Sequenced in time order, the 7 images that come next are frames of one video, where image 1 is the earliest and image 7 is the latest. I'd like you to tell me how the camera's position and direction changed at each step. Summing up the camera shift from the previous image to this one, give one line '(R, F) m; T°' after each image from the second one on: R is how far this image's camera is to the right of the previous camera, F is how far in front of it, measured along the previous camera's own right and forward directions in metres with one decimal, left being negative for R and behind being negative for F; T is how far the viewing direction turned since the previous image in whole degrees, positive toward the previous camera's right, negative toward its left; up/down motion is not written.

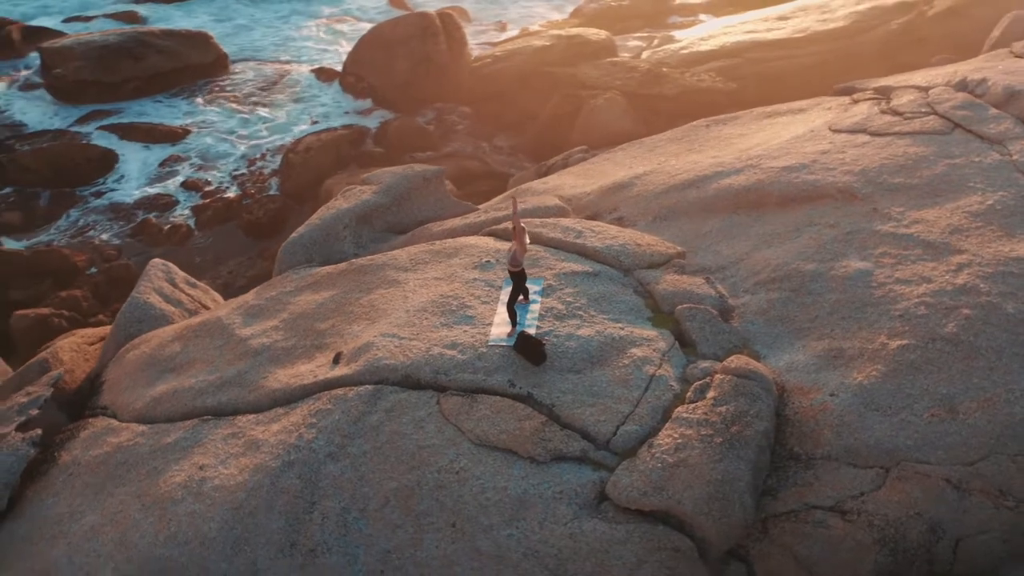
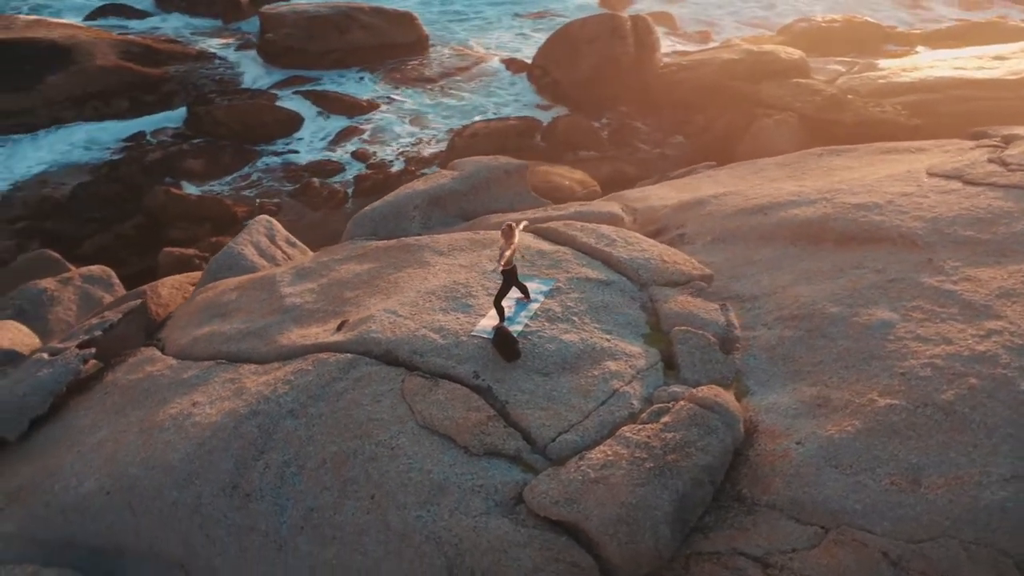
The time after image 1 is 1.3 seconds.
(+1.3, +0.1) m; -13°
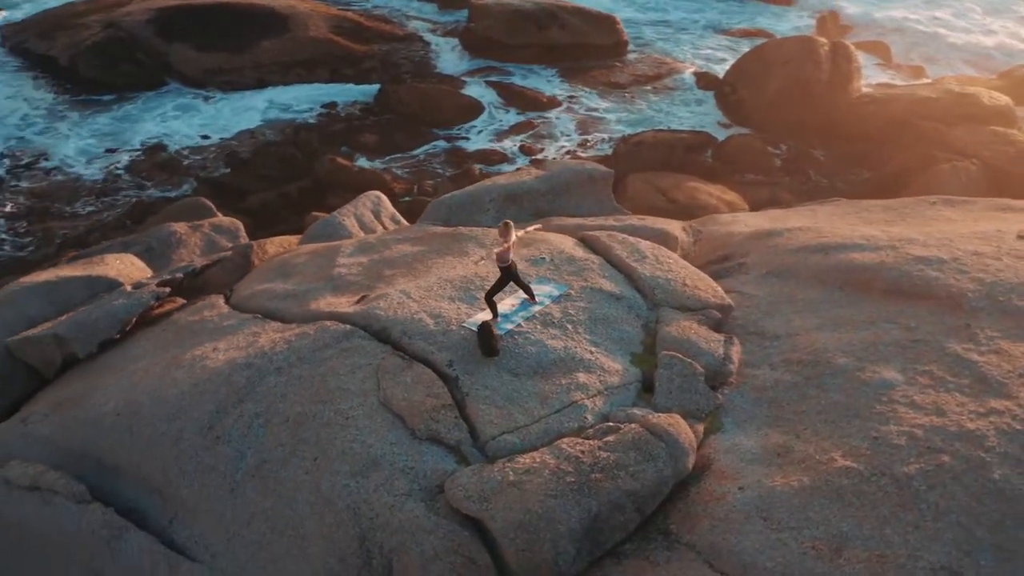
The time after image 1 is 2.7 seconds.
(+1.3, +0.1) m; -13°
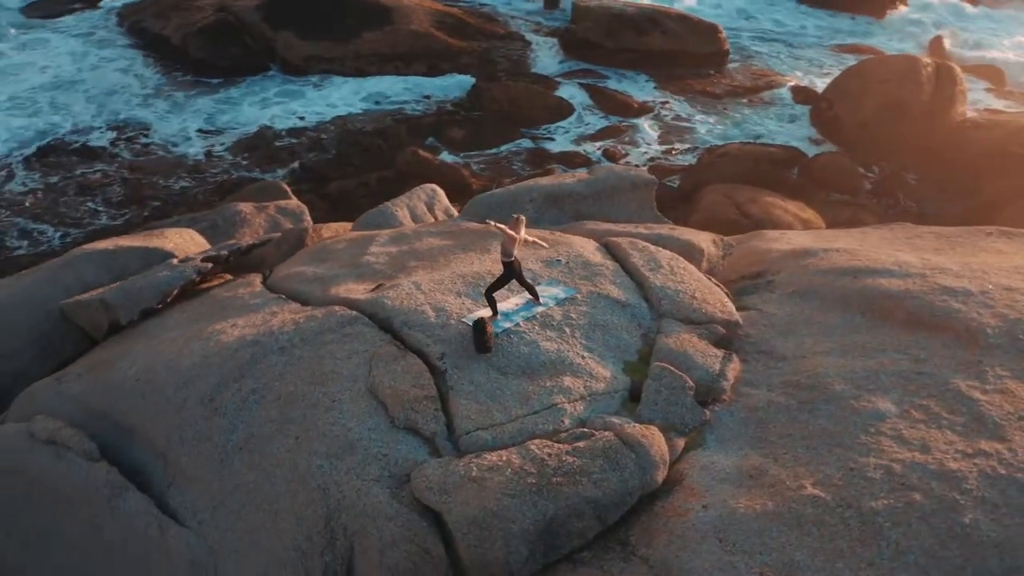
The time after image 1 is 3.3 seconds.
(+0.7, 0.0) m; -7°
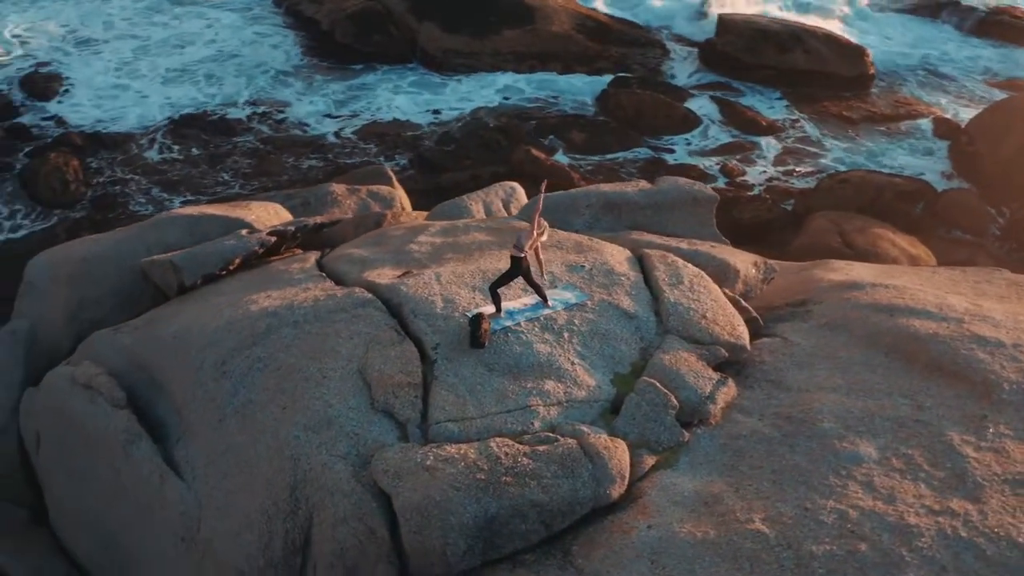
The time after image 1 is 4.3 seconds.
(+0.9, 0.0) m; -9°
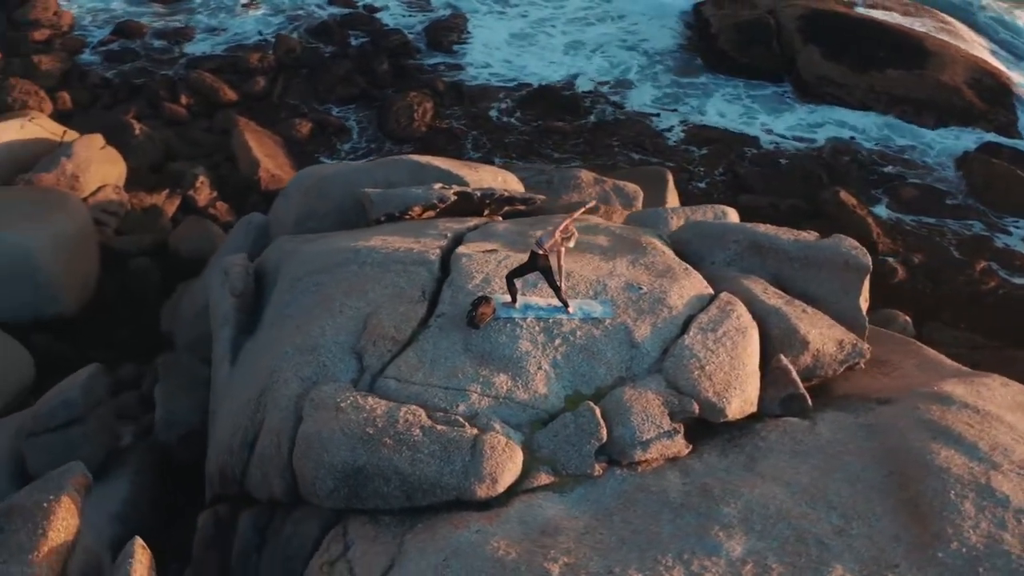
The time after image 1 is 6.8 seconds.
(+2.3, +0.4) m; -24°
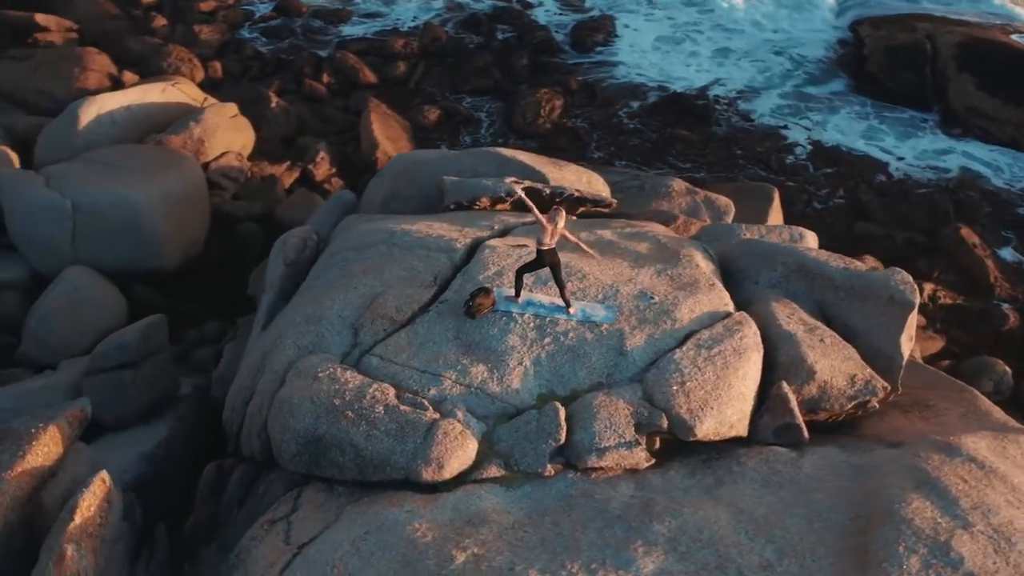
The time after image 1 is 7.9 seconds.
(+1.0, 0.0) m; -10°
